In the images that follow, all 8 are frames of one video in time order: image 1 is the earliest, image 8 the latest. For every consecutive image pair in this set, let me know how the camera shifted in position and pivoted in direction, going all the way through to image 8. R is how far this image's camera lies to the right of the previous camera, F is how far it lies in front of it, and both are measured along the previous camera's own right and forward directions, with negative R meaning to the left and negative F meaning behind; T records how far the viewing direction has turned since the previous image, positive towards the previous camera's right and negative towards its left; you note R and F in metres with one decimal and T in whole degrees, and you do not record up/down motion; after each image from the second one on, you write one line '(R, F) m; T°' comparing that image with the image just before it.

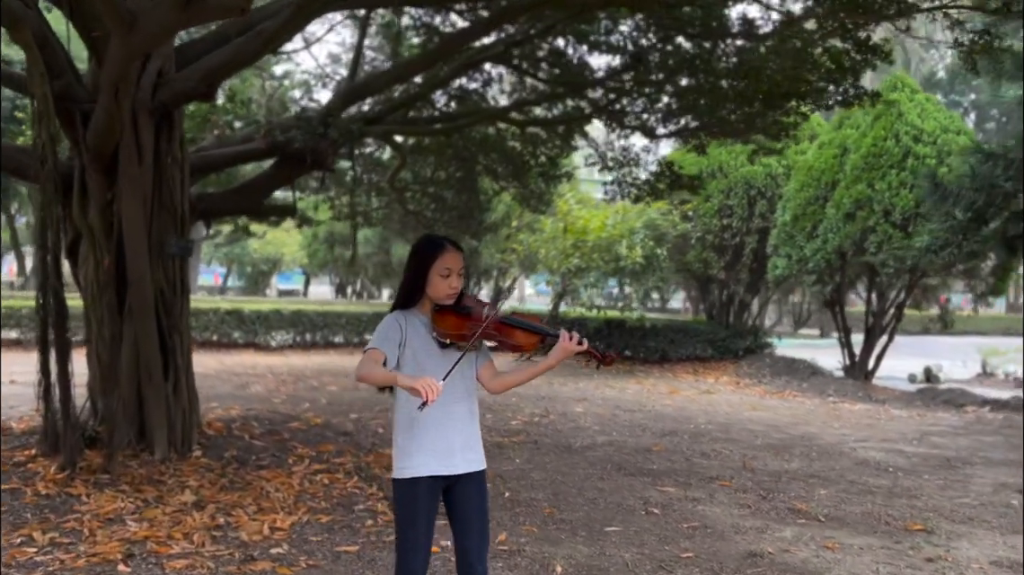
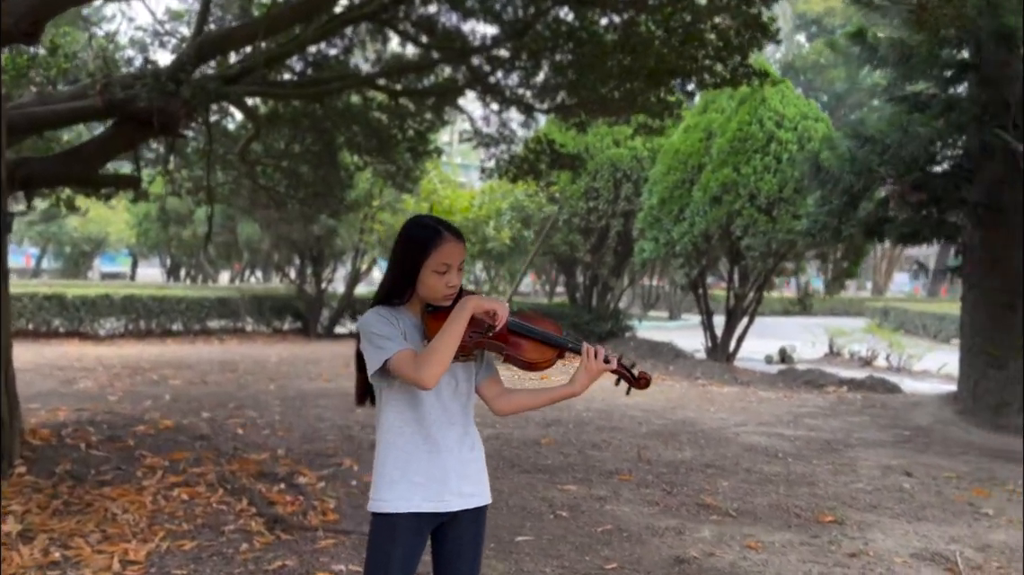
(-0.3, +0.6) m; +10°
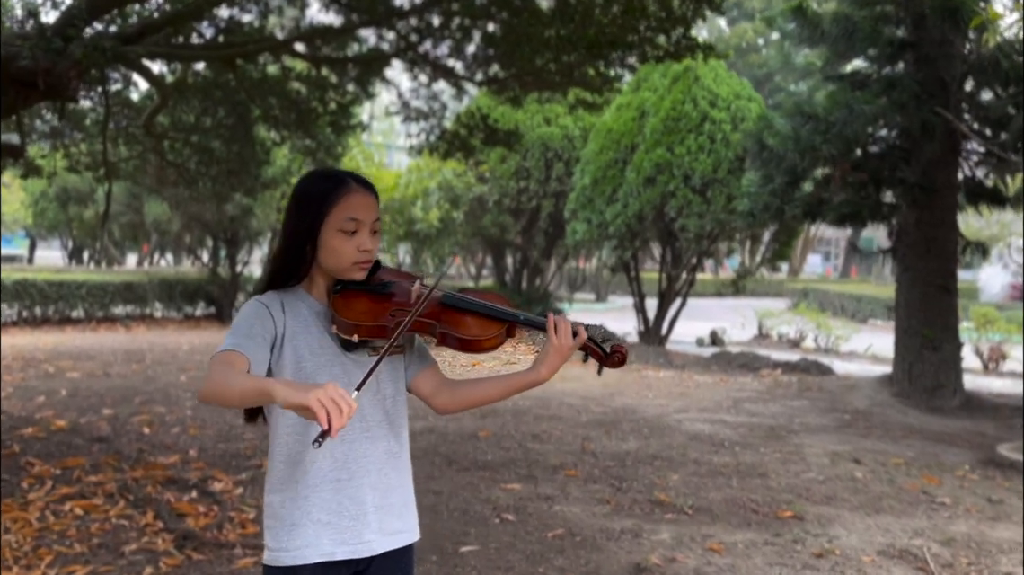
(-0.1, +0.4) m; +5°
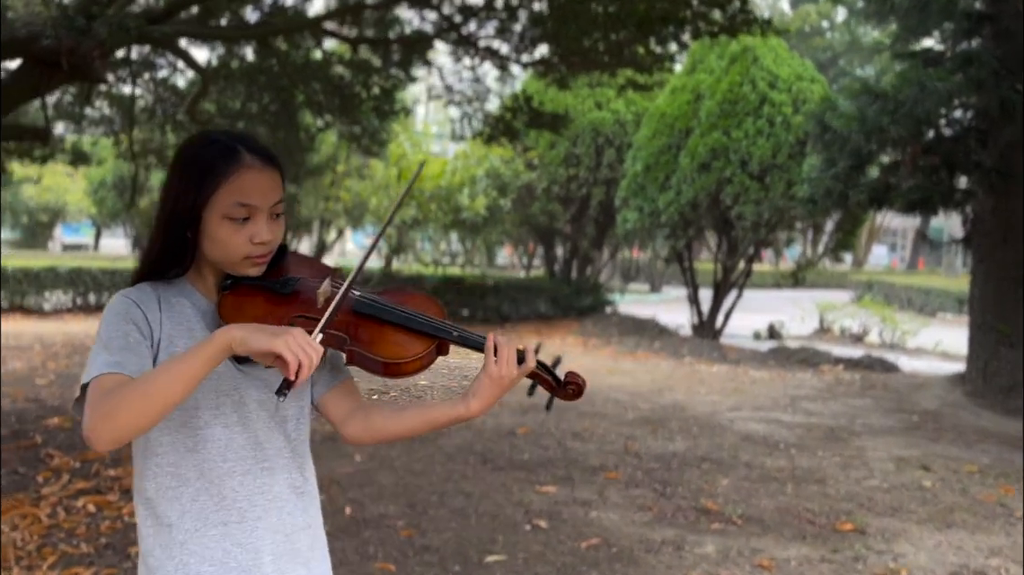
(+0.1, +0.3) m; -4°
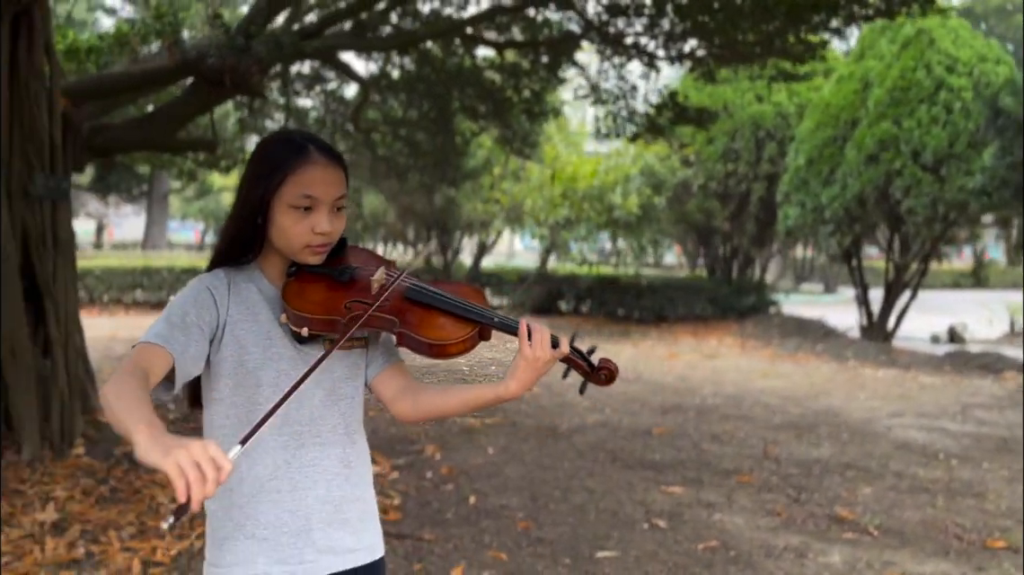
(+0.3, 0.0) m; -11°
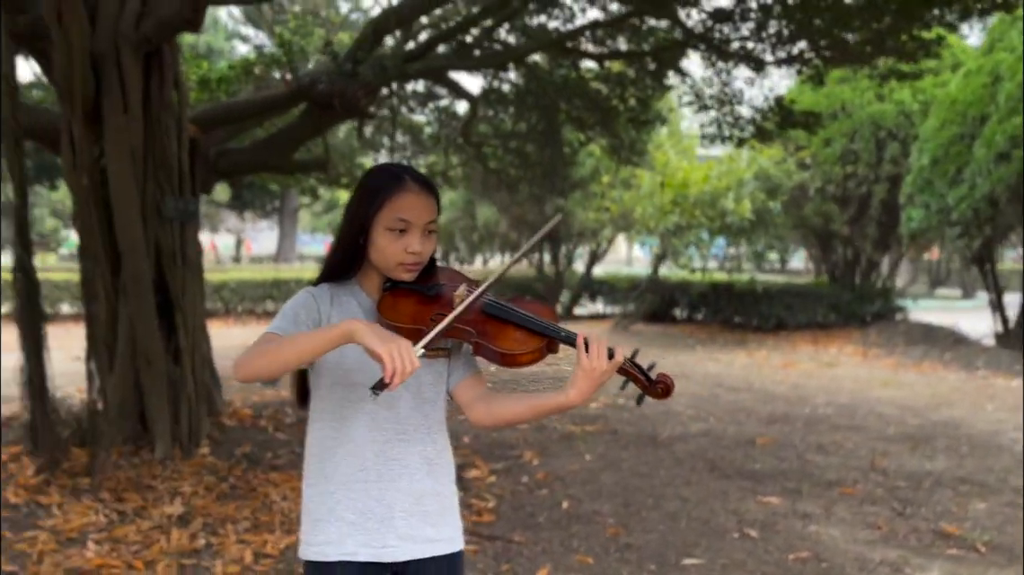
(+0.2, -0.1) m; -8°
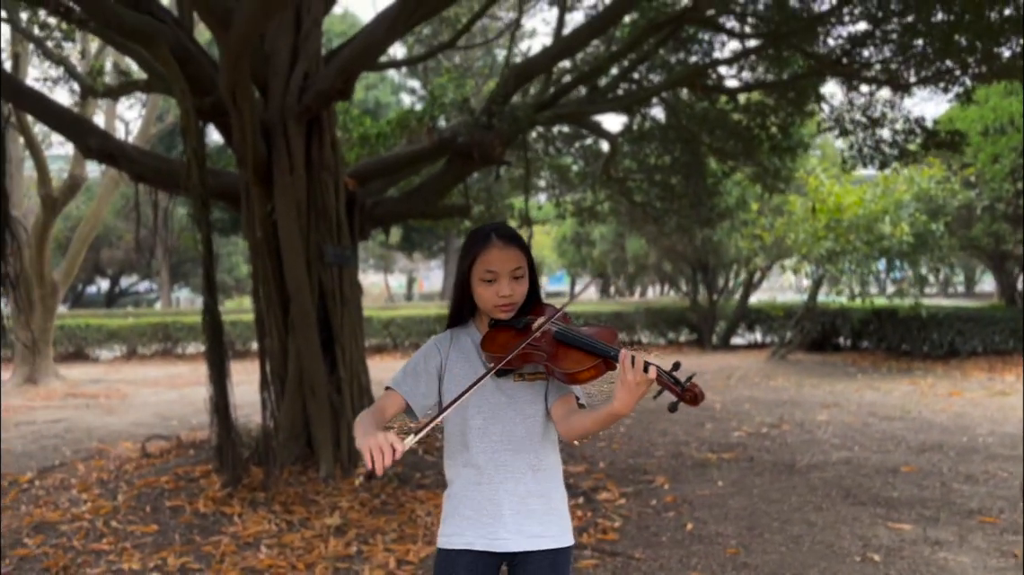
(+0.3, -0.3) m; -11°
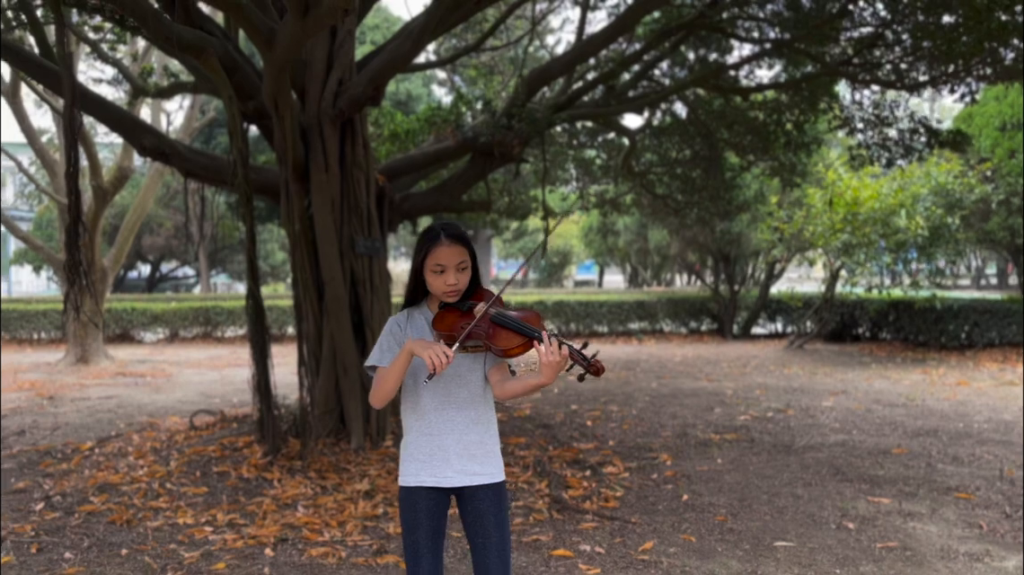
(+0.1, -0.5) m; -2°
